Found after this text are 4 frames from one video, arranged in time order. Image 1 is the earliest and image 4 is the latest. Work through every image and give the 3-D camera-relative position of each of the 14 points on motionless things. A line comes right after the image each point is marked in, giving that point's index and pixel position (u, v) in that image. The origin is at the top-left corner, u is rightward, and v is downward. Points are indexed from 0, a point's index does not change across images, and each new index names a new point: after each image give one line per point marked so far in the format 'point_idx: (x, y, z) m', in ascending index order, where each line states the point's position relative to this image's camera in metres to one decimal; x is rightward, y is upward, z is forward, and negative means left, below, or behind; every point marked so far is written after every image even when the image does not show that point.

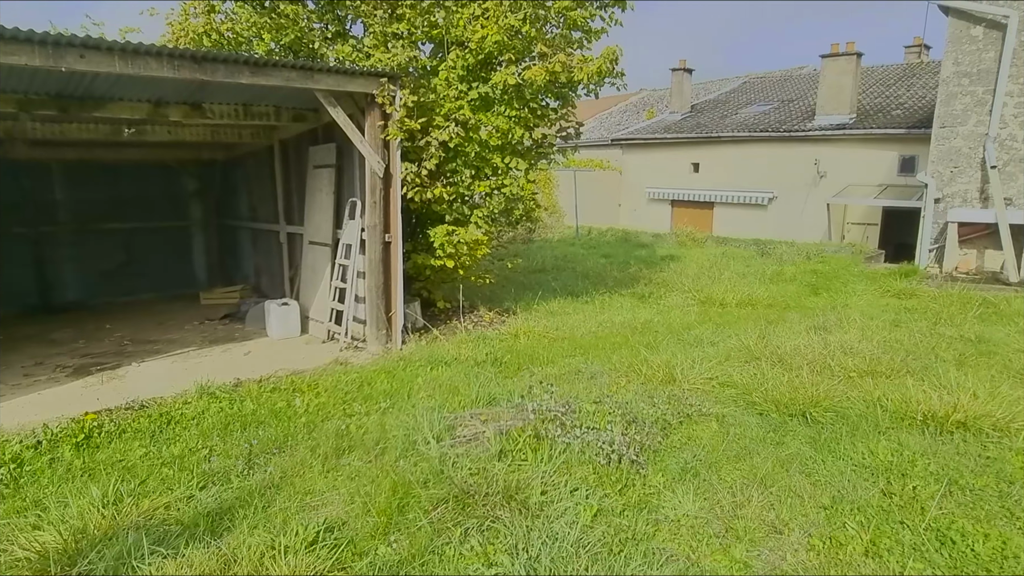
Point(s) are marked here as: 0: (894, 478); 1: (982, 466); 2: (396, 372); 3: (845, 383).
0: (+1.8, -0.9, +3.0) m
1: (+2.4, -0.9, +3.2) m
2: (-1.0, -0.7, +5.3) m
3: (+2.3, -0.7, +4.4) m
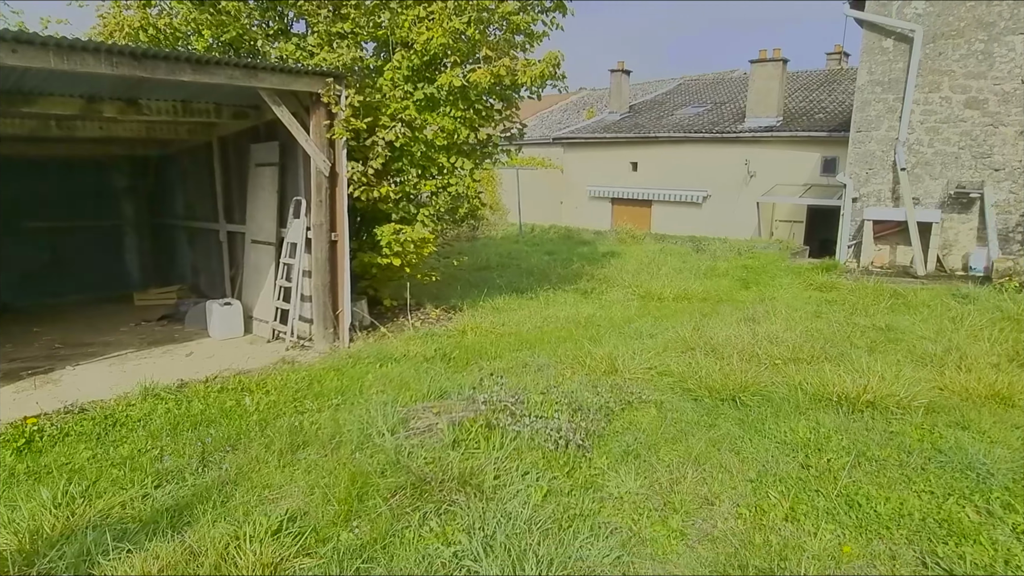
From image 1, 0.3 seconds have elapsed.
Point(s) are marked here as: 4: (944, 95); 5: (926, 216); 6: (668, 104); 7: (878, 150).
0: (+1.6, -0.9, +3.4) m
1: (+2.1, -0.9, +3.5) m
2: (-1.4, -0.7, +5.3) m
3: (+1.9, -0.6, +4.7) m
4: (+7.0, +3.1, +10.1) m
5: (+6.8, +1.2, +10.3) m
6: (+4.7, +5.5, +18.7) m
7: (+6.3, +2.4, +10.8) m
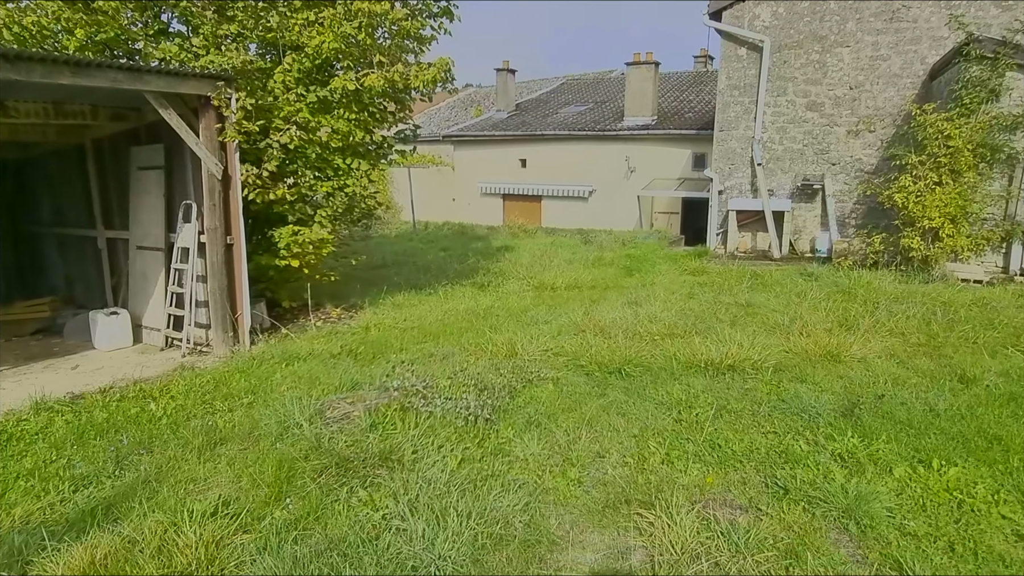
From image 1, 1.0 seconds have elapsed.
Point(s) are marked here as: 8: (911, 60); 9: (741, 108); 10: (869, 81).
0: (+1.1, -0.8, +3.9) m
1: (+1.5, -0.7, +4.2) m
2: (-2.2, -0.7, +5.4) m
3: (+1.2, -0.5, +5.4) m
4: (+5.1, +3.5, +11.4) m
5: (+5.0, +1.5, +11.6) m
6: (+1.3, +5.8, +19.6) m
7: (+4.3, +2.7, +12.0) m
8: (+6.7, +3.8, +10.5) m
9: (+4.3, +3.4, +11.9) m
10: (+6.2, +3.6, +10.8) m
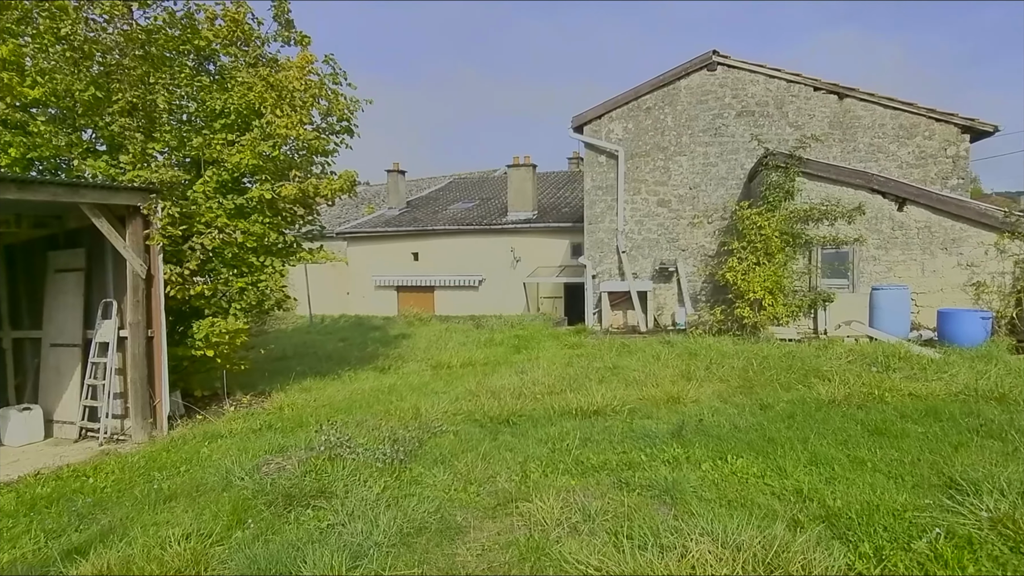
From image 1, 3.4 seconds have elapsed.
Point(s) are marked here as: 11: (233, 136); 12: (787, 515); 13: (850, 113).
0: (+0.4, -1.2, +5.0) m
1: (+0.8, -1.2, +5.4) m
2: (-3.1, -1.5, +5.9) m
3: (+0.2, -1.2, +6.5) m
4: (+2.8, +2.0, +13.6) m
5: (+2.8, 0.0, +13.5) m
6: (-2.4, +2.9, +21.2) m
7: (+2.1, +1.1, +14.0) m
8: (+4.6, +2.5, +13.0) m
9: (+2.0, +1.9, +14.0) m
10: (+4.0, +2.2, +13.2) m
11: (-3.3, +1.8, +7.5) m
12: (+1.5, -1.2, +3.4) m
13: (+6.7, +3.4, +12.4) m
